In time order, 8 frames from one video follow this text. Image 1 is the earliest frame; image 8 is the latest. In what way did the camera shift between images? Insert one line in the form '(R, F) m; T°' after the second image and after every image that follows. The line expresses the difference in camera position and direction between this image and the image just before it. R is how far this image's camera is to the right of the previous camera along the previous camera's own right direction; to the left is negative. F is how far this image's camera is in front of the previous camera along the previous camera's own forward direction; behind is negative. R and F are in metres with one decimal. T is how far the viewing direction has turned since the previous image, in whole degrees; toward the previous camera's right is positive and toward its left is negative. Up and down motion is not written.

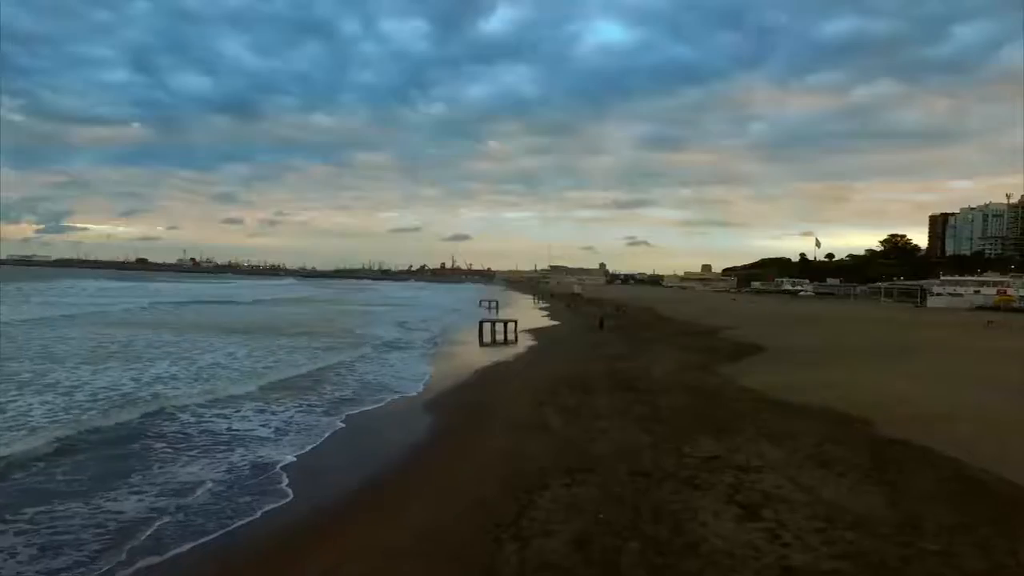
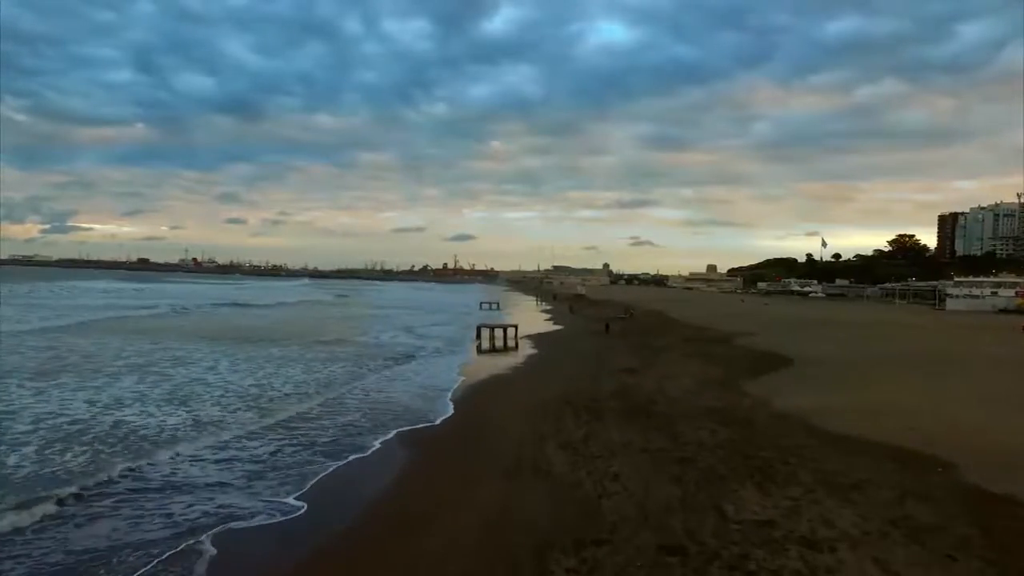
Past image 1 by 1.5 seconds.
(+0.1, +2.0) m; 0°
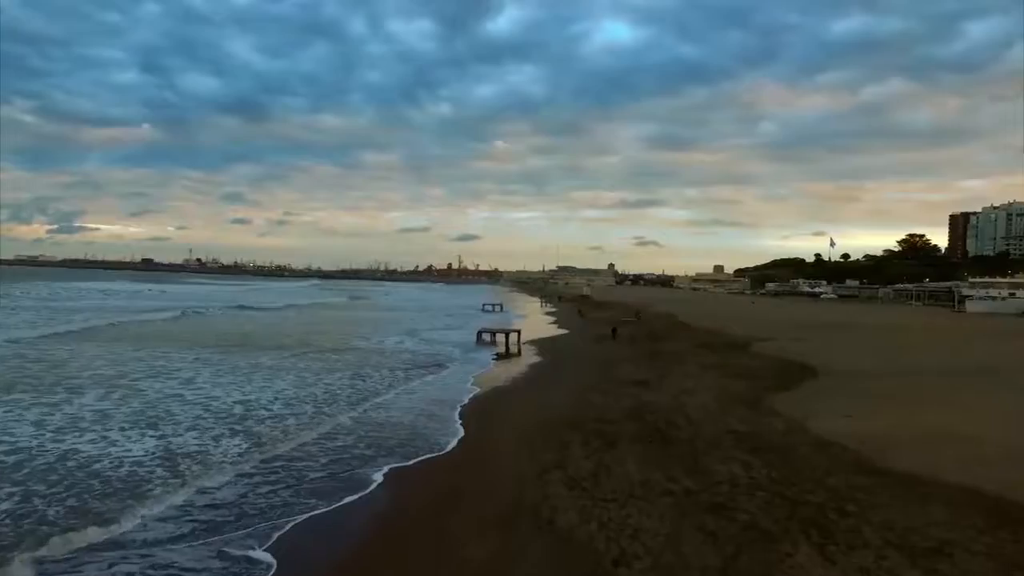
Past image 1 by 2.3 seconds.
(+0.1, +1.5) m; 0°
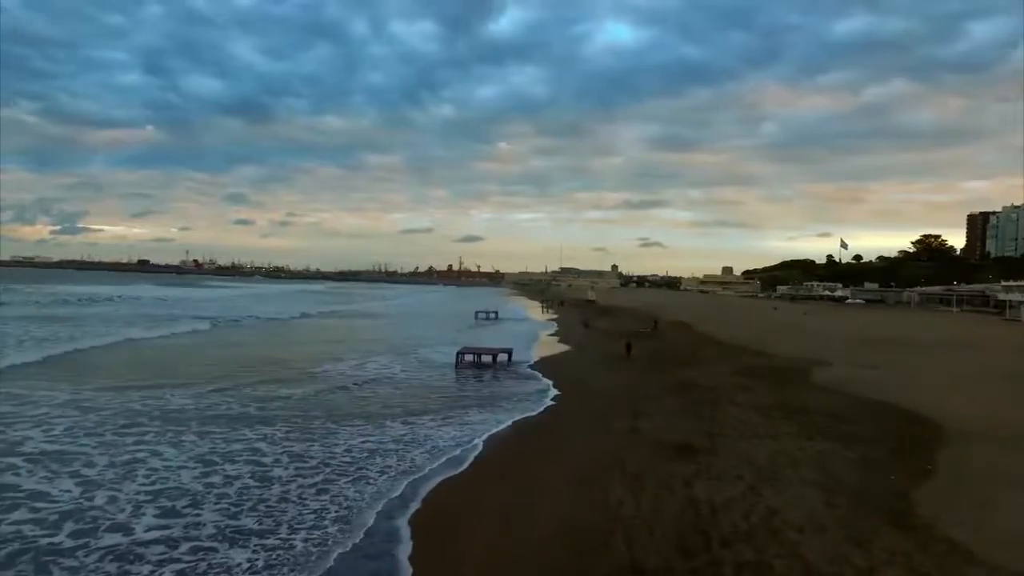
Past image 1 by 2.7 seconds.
(+0.3, +5.1) m; 0°
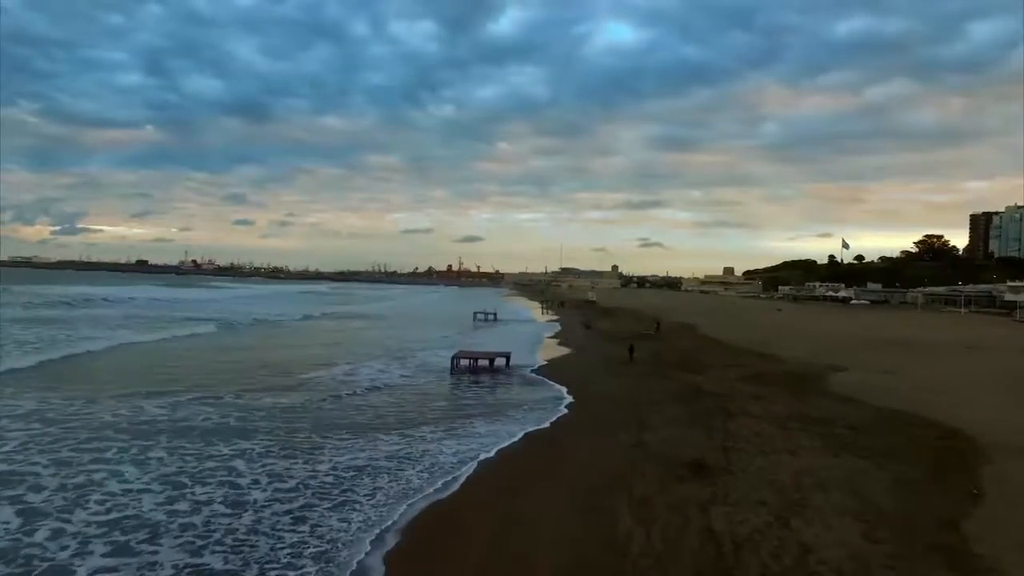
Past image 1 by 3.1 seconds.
(+0.1, +0.9) m; 0°
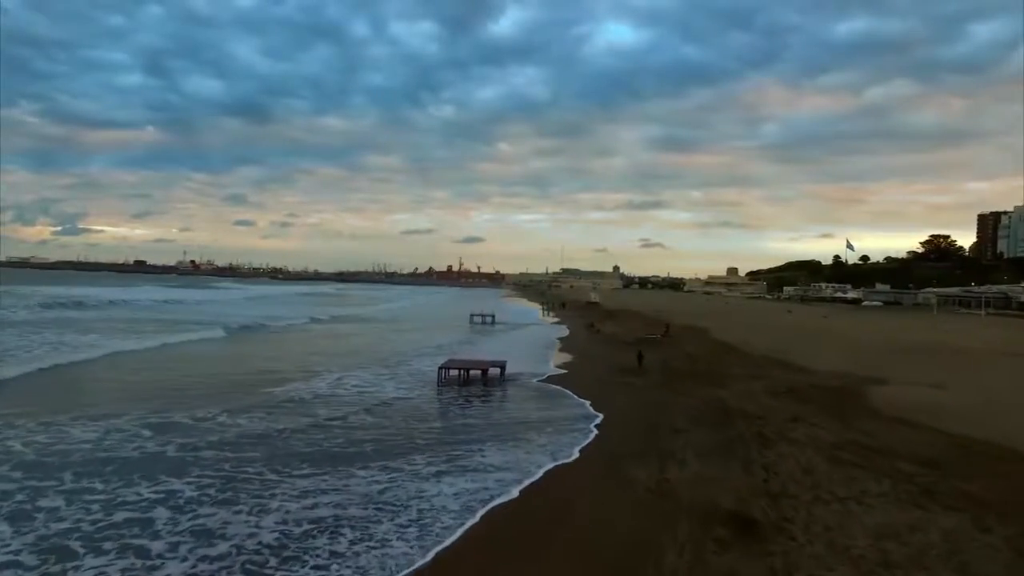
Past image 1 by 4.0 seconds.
(+0.1, +2.0) m; 0°
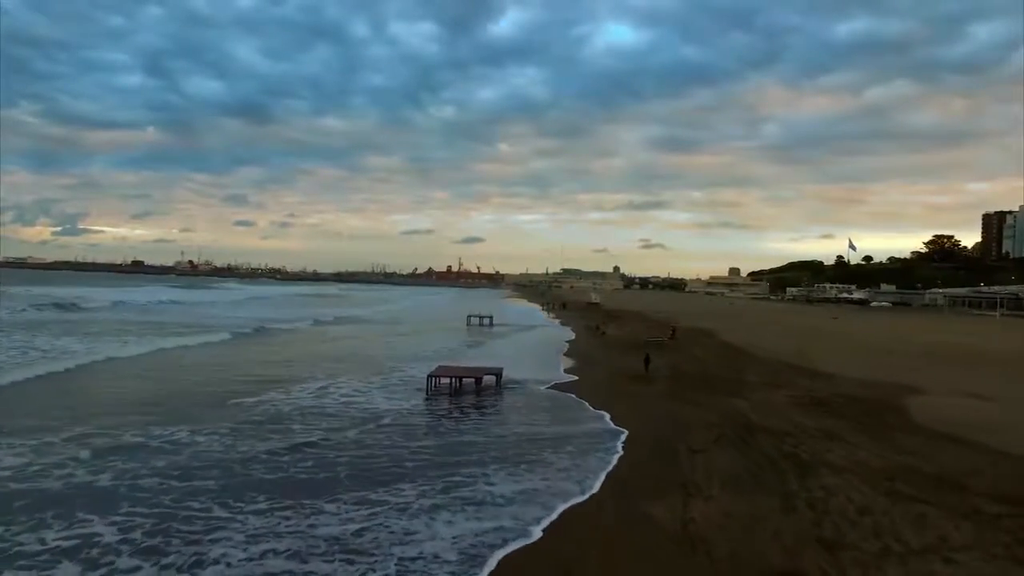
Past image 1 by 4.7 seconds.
(+0.1, +1.5) m; 0°
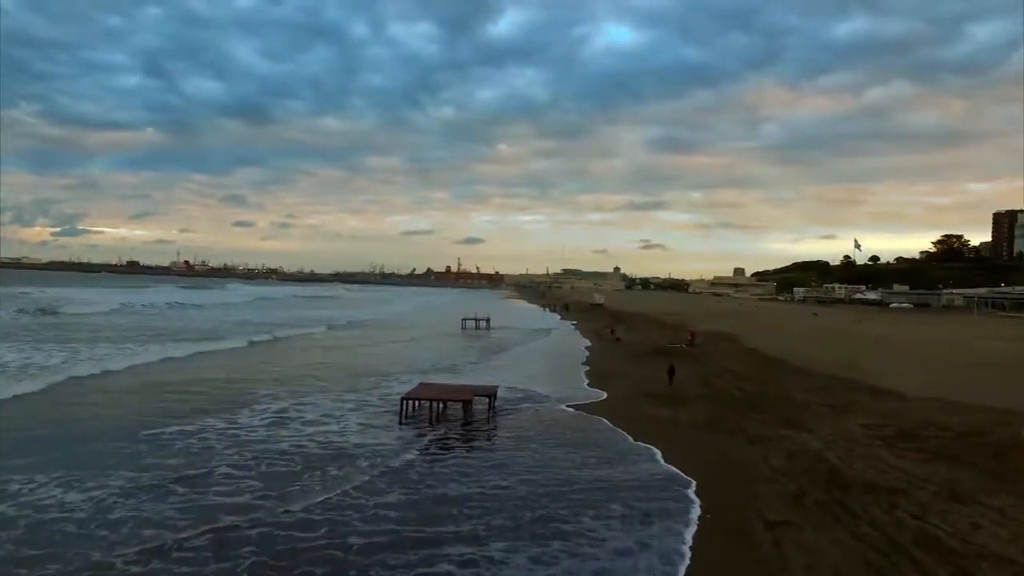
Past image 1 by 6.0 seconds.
(0.0, +3.1) m; 0°
